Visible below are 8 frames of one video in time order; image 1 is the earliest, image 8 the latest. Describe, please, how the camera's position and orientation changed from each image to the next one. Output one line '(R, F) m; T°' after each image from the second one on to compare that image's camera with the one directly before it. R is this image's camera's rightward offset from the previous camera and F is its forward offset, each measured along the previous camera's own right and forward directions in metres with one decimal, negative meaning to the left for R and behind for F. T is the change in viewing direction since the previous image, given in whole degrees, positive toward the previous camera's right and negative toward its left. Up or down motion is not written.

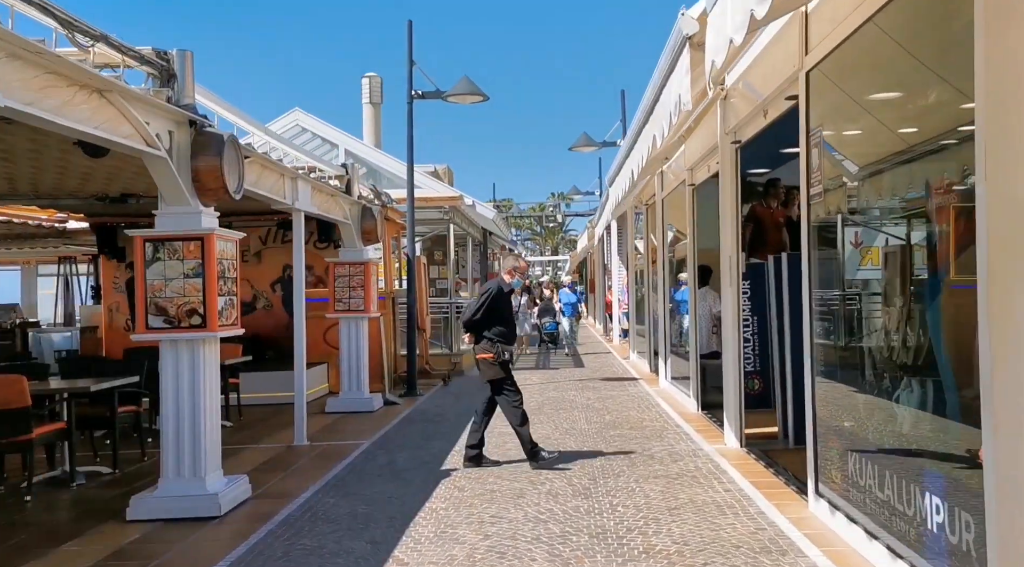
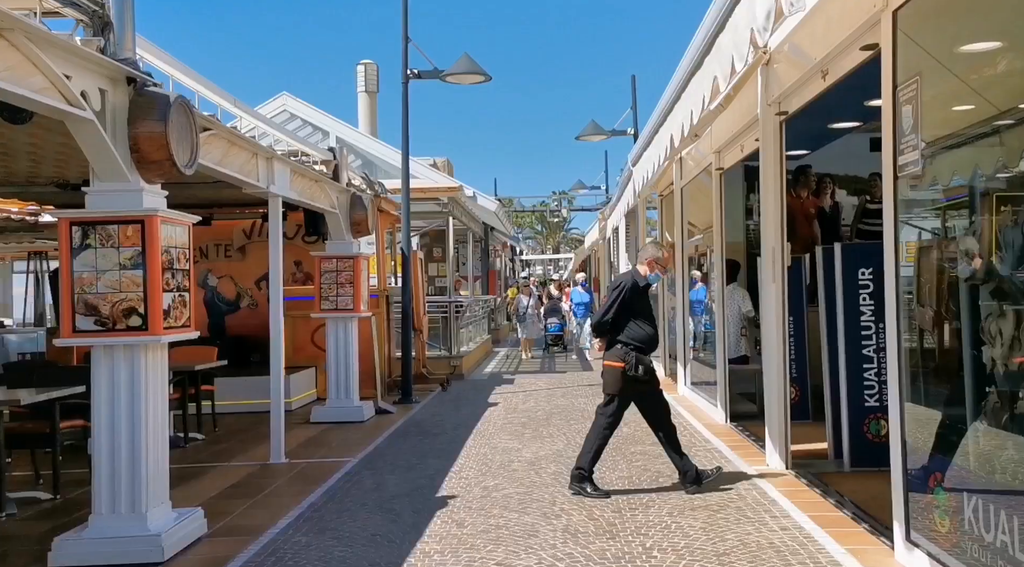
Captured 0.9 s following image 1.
(0.0, +1.2) m; 0°
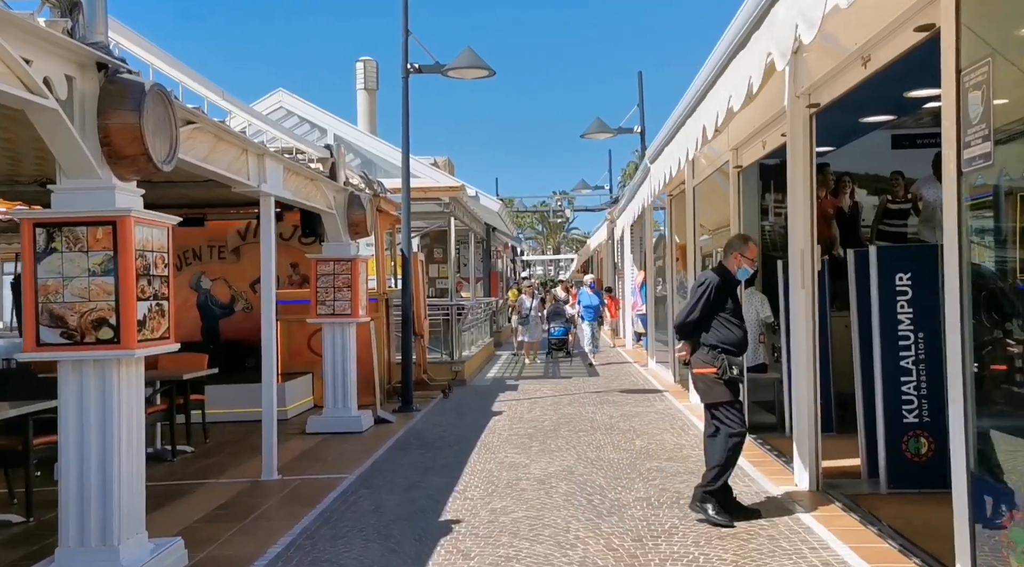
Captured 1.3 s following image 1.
(-0.1, +0.5) m; 0°
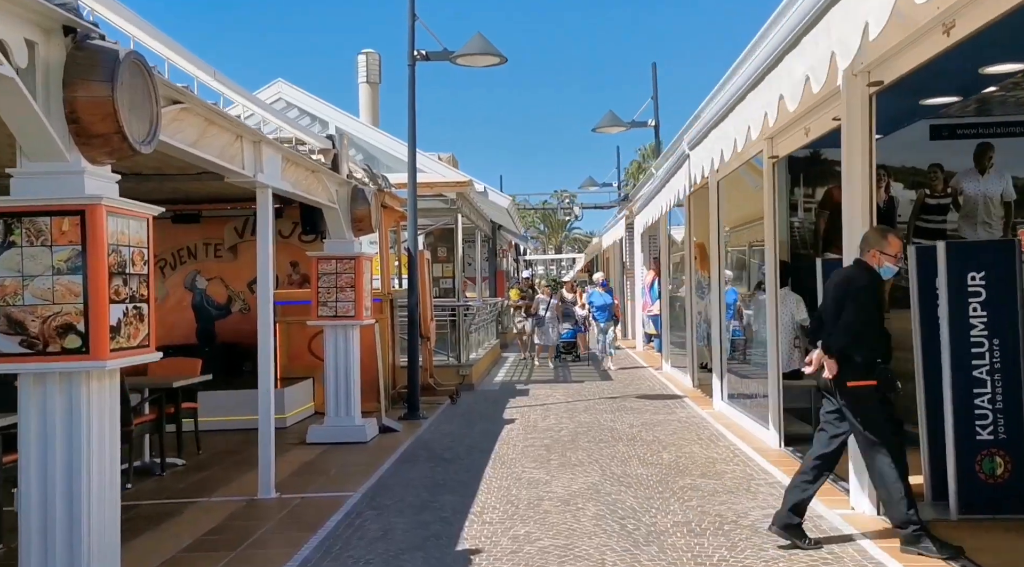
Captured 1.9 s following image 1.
(-0.1, +0.7) m; 0°
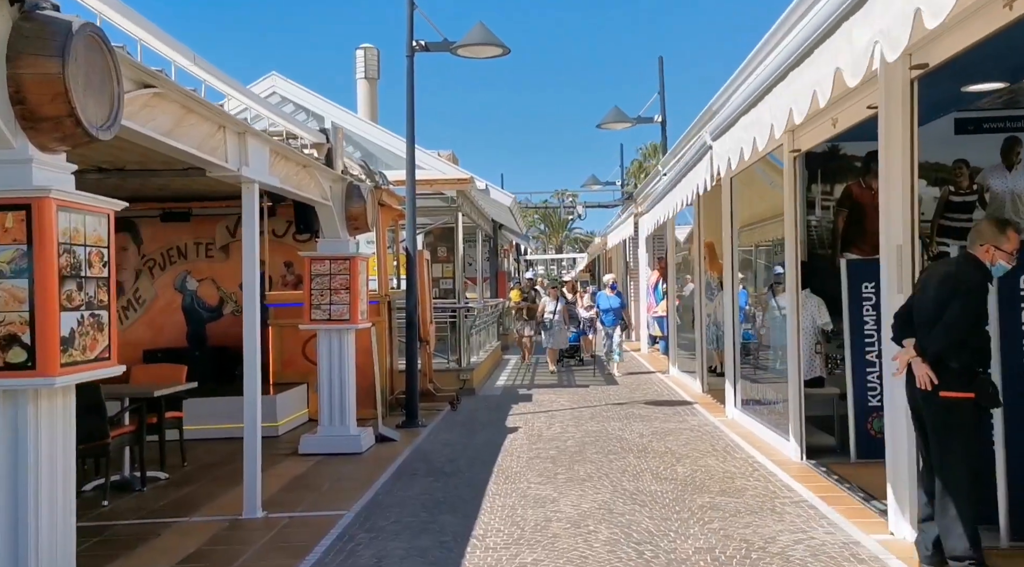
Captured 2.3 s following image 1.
(0.0, +0.5) m; 0°
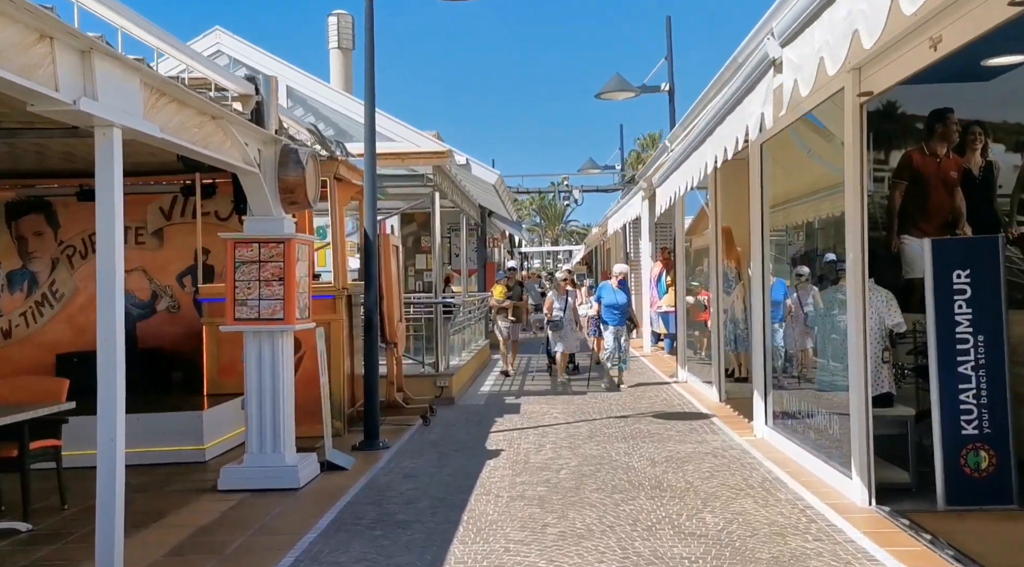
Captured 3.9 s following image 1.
(+0.1, +2.0) m; 0°
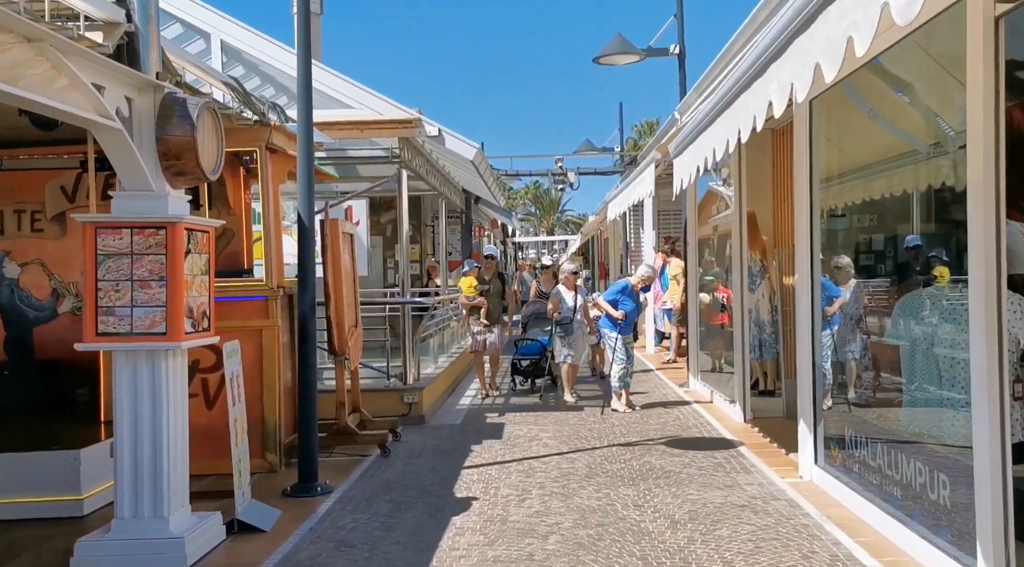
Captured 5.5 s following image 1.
(+0.1, +2.0) m; 0°
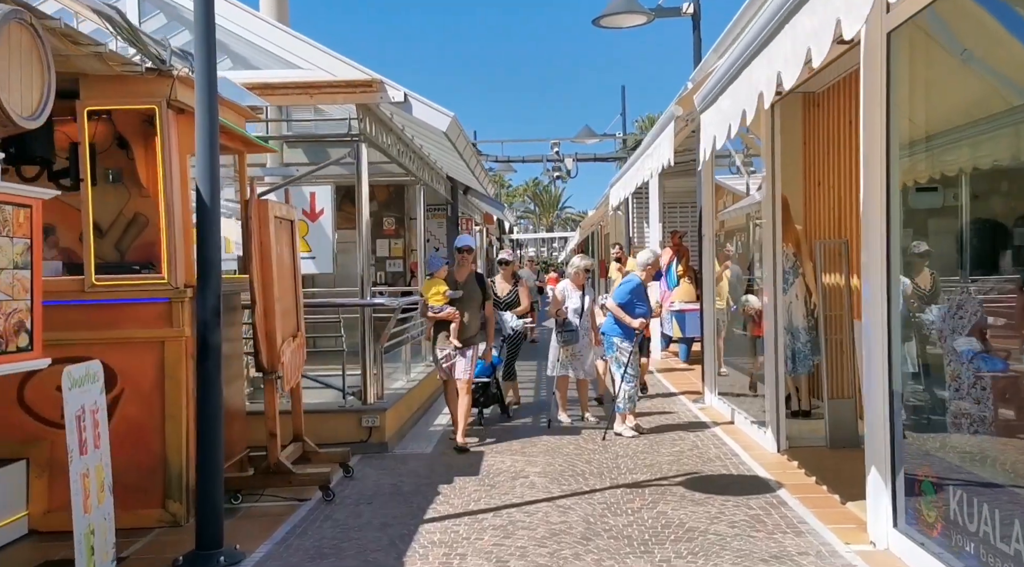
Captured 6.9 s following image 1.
(+0.2, +1.8) m; 0°
